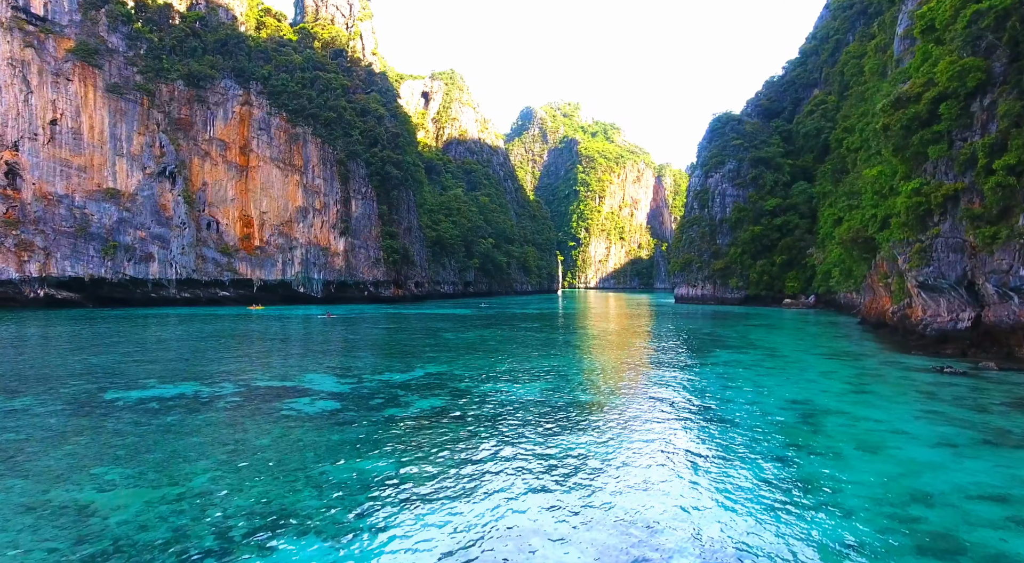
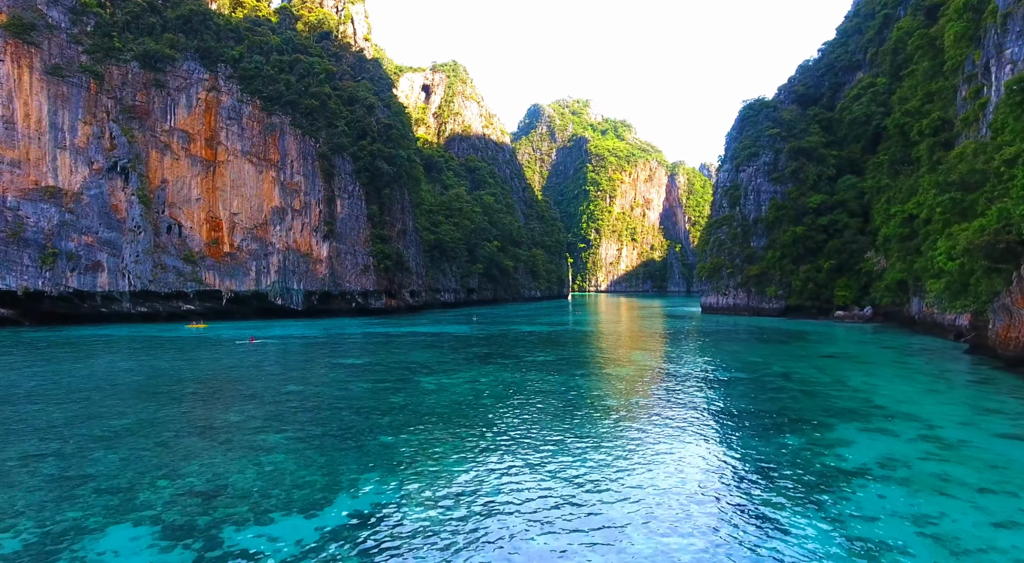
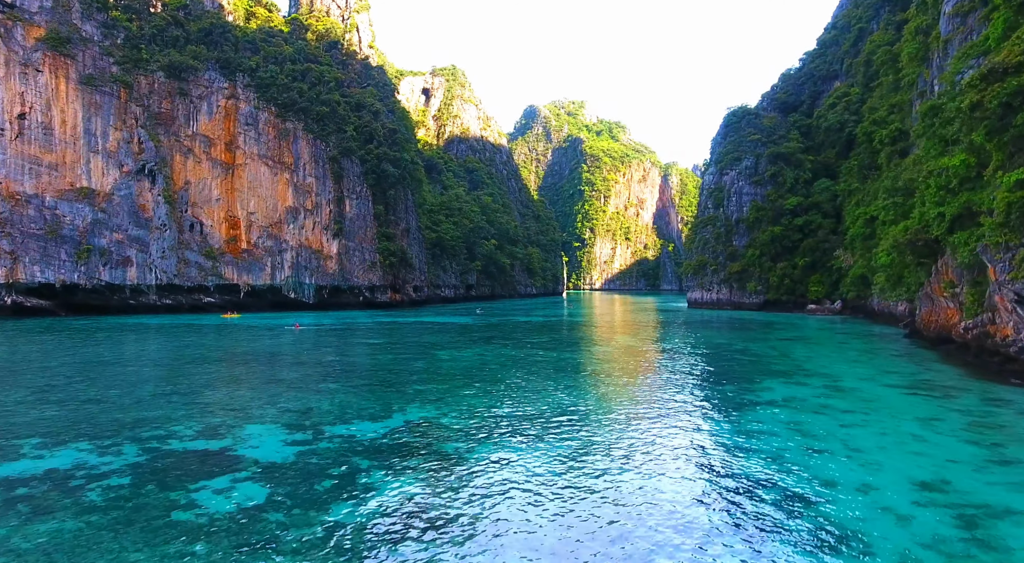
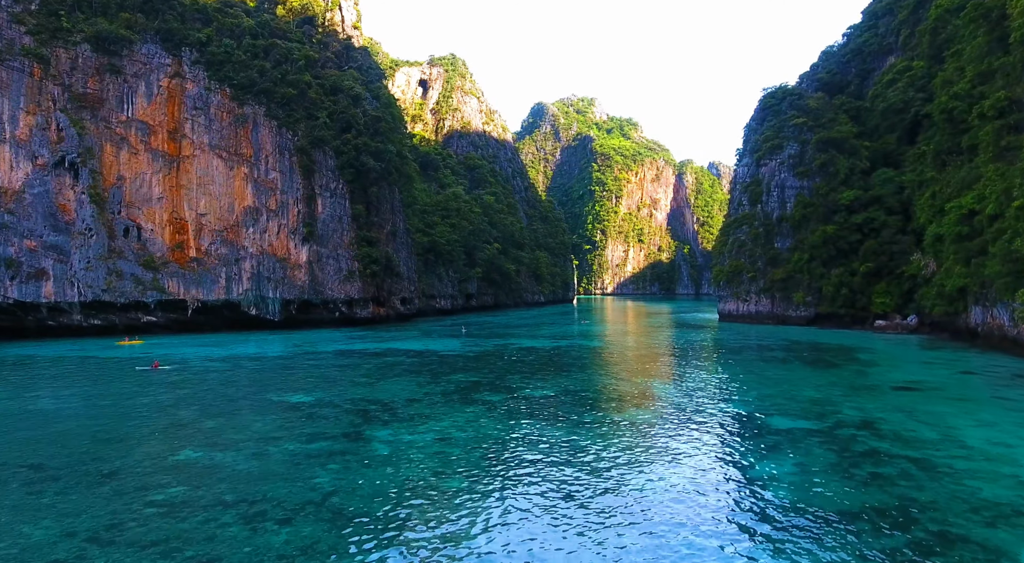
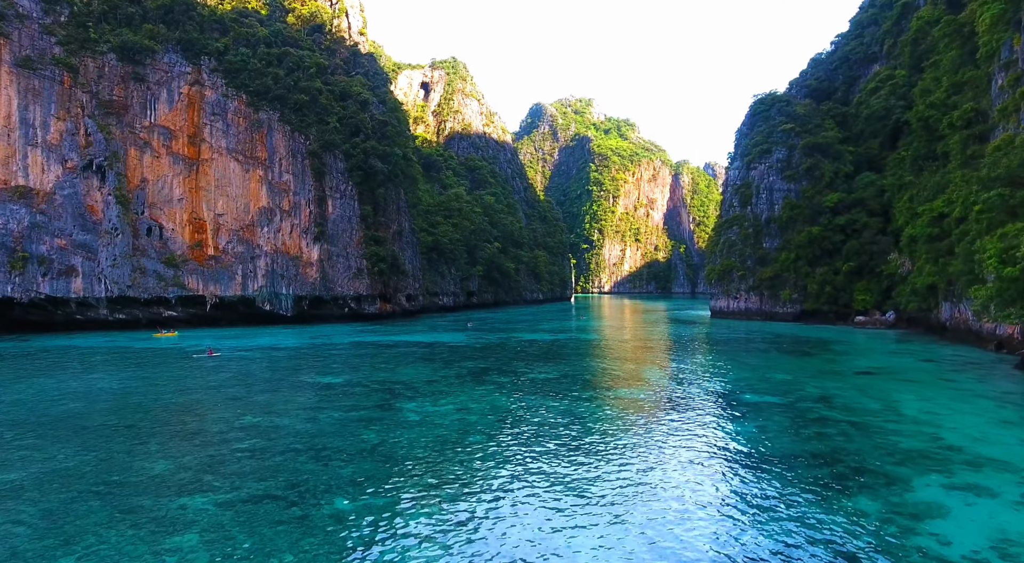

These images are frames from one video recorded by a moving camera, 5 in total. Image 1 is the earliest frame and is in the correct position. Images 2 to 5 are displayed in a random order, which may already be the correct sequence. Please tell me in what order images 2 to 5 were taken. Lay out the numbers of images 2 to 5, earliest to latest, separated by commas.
3, 2, 5, 4
